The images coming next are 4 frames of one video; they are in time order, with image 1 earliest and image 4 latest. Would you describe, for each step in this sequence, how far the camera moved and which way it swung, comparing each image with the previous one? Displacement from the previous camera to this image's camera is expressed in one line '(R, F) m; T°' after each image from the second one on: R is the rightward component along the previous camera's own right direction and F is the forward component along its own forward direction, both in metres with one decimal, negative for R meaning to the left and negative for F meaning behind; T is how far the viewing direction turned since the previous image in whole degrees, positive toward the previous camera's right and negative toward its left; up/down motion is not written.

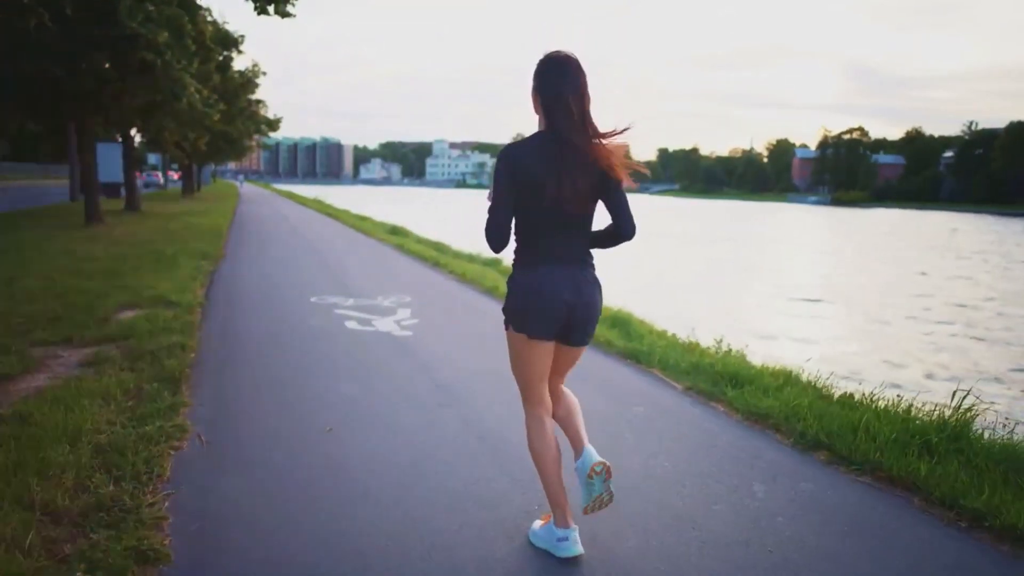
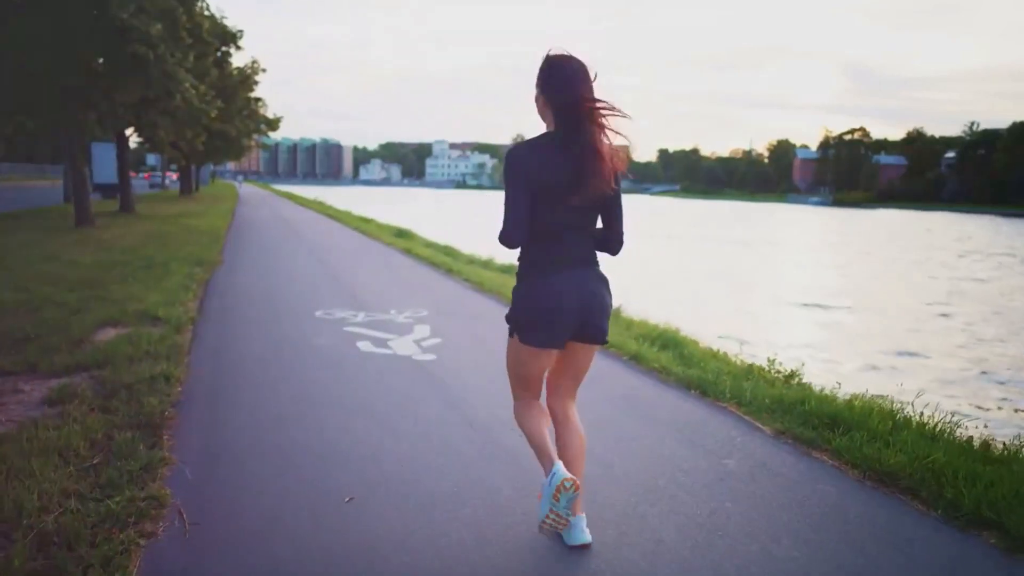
(-0.3, +1.2) m; 0°
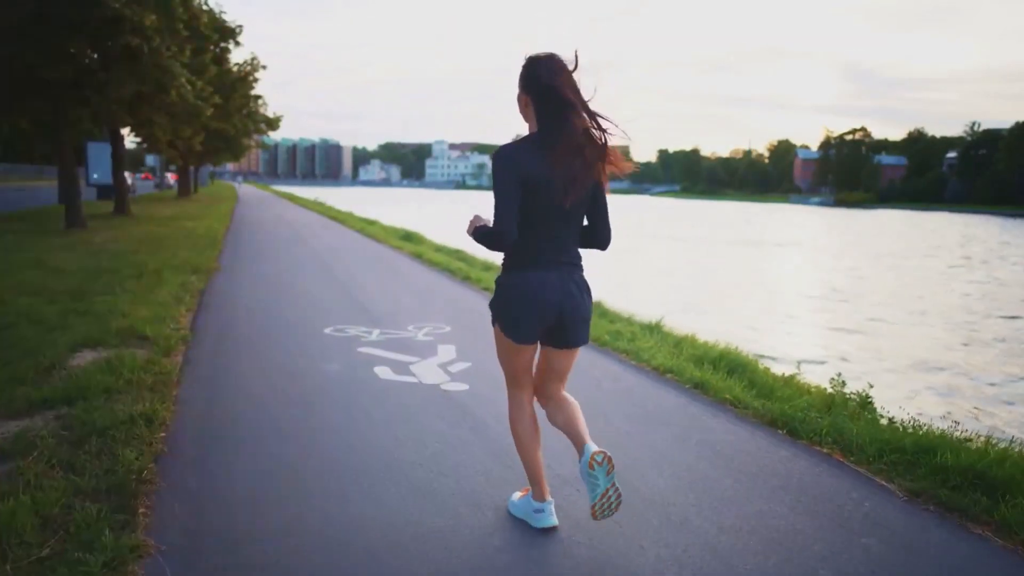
(-0.3, +1.2) m; 0°
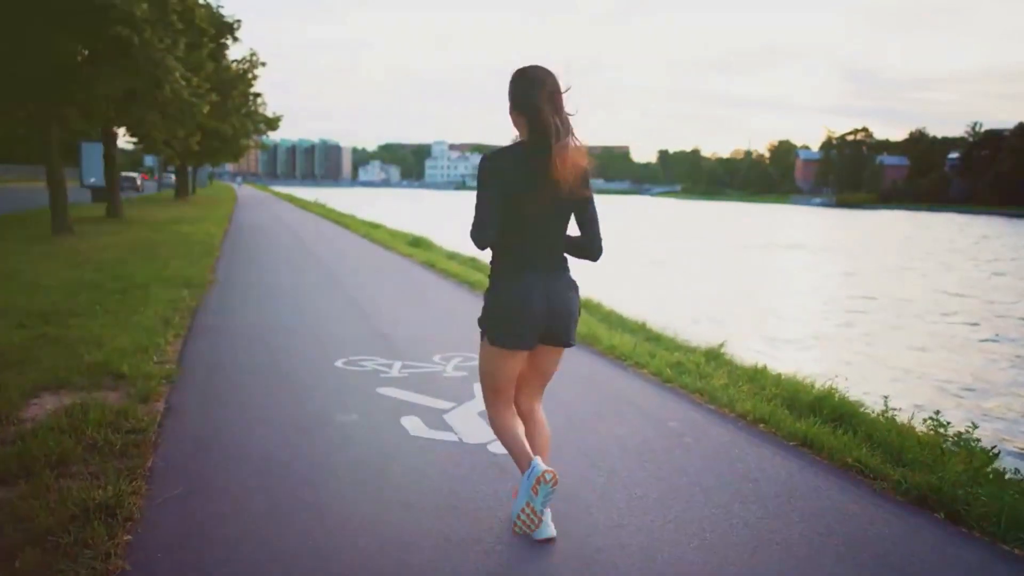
(-0.4, +1.4) m; 0°
